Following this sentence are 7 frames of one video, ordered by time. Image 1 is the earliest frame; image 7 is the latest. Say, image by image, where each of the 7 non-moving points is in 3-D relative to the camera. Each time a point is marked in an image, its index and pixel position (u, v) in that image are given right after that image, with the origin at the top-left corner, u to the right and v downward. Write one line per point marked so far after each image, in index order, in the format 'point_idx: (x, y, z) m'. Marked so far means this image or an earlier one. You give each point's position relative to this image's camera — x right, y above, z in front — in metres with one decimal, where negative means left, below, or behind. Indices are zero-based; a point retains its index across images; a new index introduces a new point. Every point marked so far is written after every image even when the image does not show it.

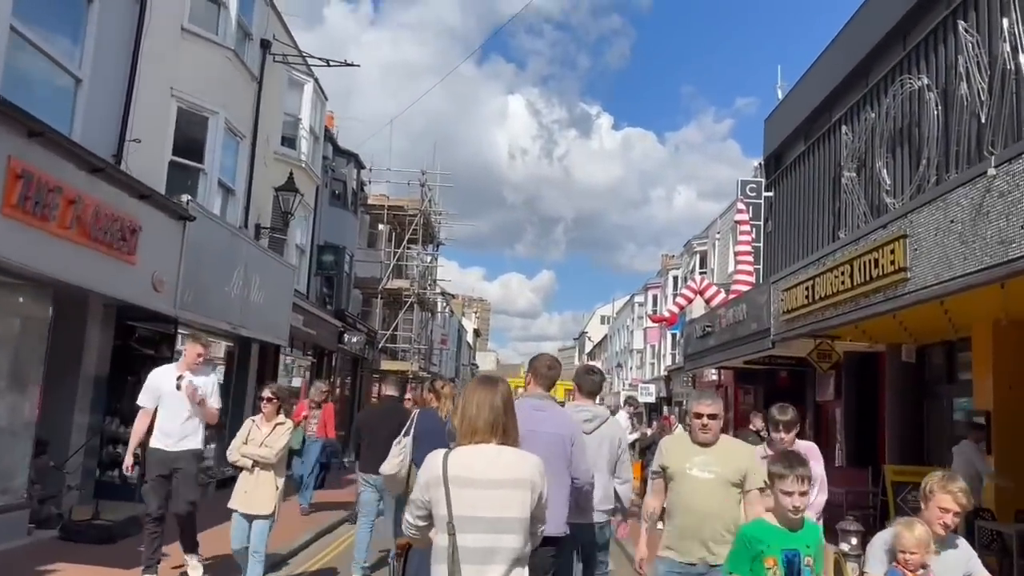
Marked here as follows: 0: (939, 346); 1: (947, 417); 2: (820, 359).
0: (+5.8, -0.8, +11.3) m
1: (+5.8, -1.7, +11.2) m
2: (+4.3, -1.0, +11.7) m
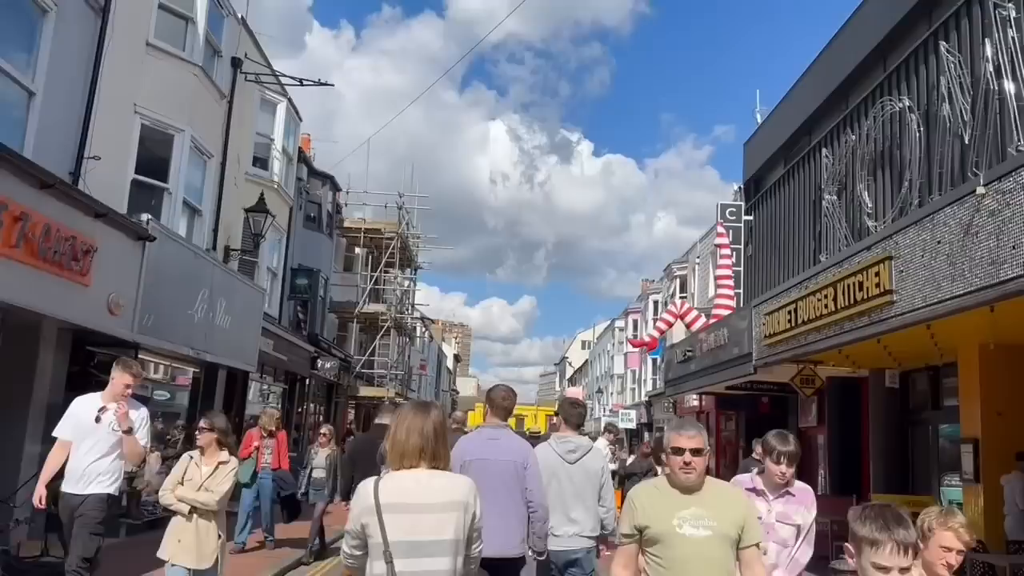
0: (+5.5, -1.1, +11.1) m
1: (+5.5, -2.1, +11.0) m
2: (+4.0, -1.3, +11.5) m
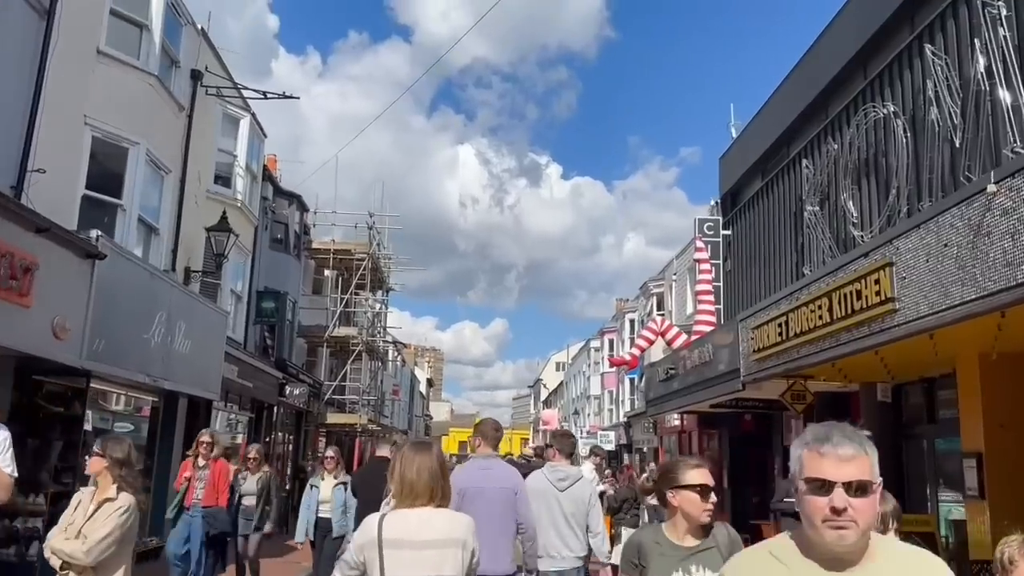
0: (+5.2, -1.2, +10.7) m
1: (+5.3, -2.2, +10.6) m
2: (+3.7, -1.5, +11.0) m
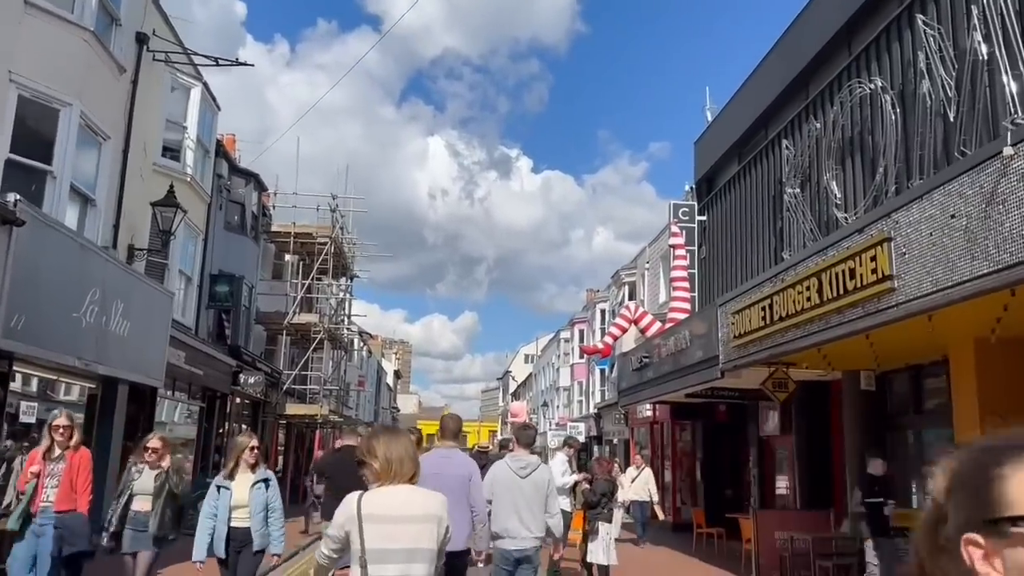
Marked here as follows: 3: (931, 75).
0: (+4.8, -1.0, +10.2) m
1: (+4.9, -2.0, +10.1) m
2: (+3.3, -1.3, +10.5) m
3: (+4.6, +2.4, +9.2) m
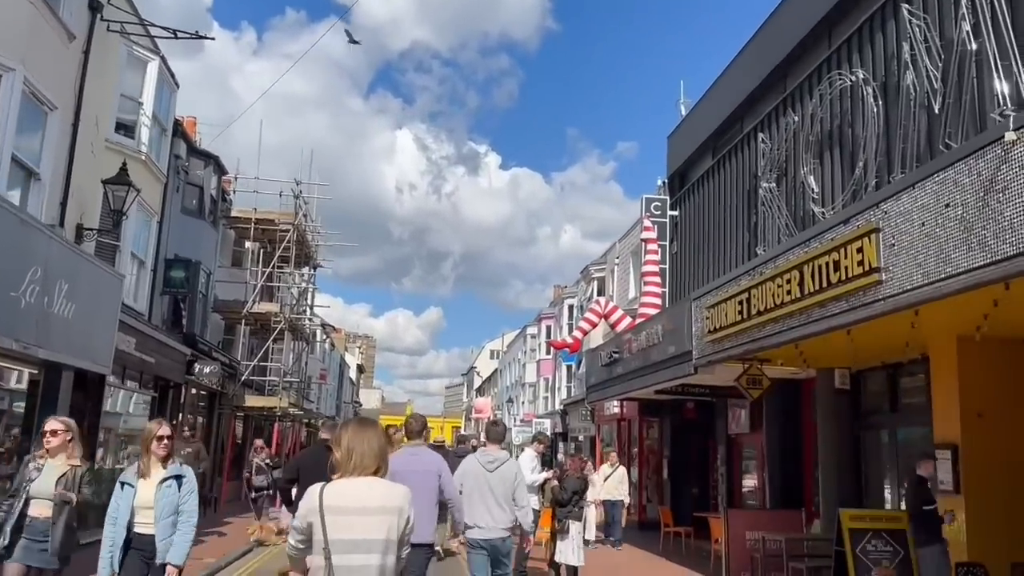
0: (+4.4, -1.0, +10.0) m
1: (+4.5, -1.9, +9.9) m
2: (+2.9, -1.2, +10.3) m
3: (+4.4, +2.4, +9.0) m
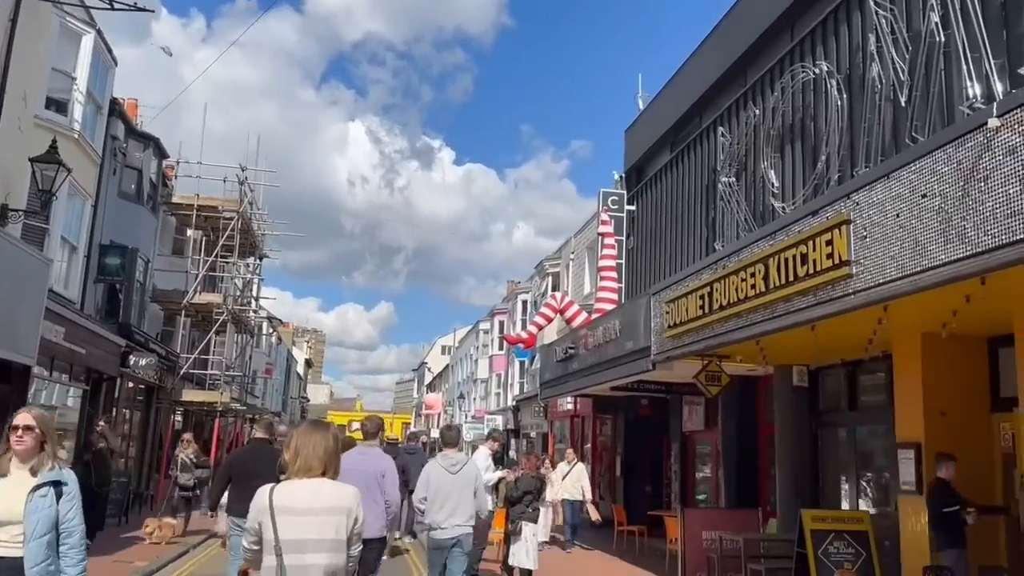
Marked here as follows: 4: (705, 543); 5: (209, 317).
0: (+3.9, -0.9, +9.9) m
1: (+3.9, -1.9, +9.8) m
2: (+2.4, -1.2, +10.0) m
3: (+3.9, +2.4, +8.8) m
4: (+2.3, -3.1, +10.0) m
5: (-7.0, -0.7, +19.4) m
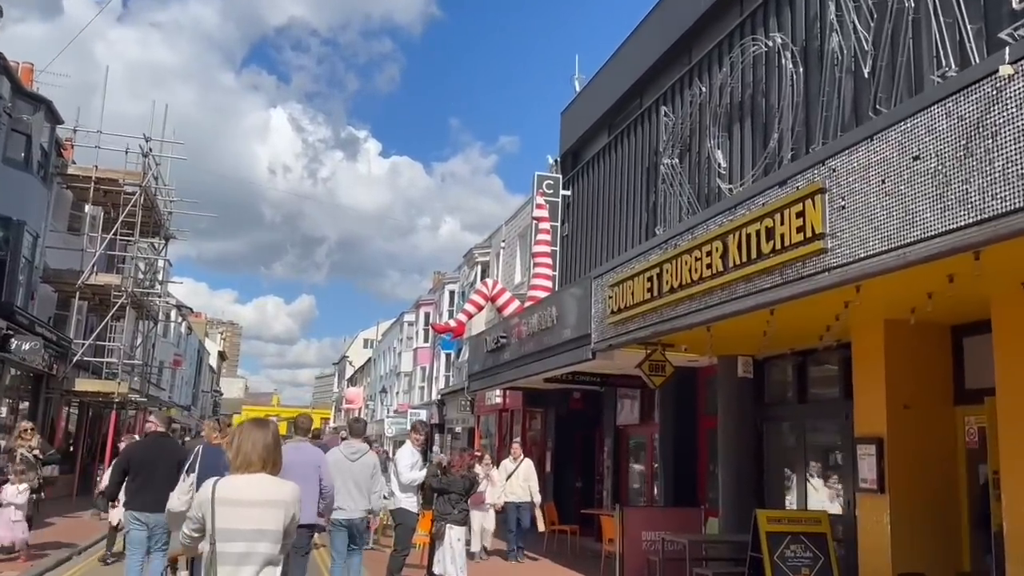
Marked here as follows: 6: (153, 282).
0: (+3.1, -0.8, +9.4) m
1: (+3.1, -1.7, +9.3) m
2: (+1.6, -1.0, +9.4) m
3: (+3.3, +2.6, +8.3) m
4: (+1.5, -2.9, +9.3) m
5: (-8.6, -0.3, +17.9) m
6: (-8.3, +0.1, +19.4) m
